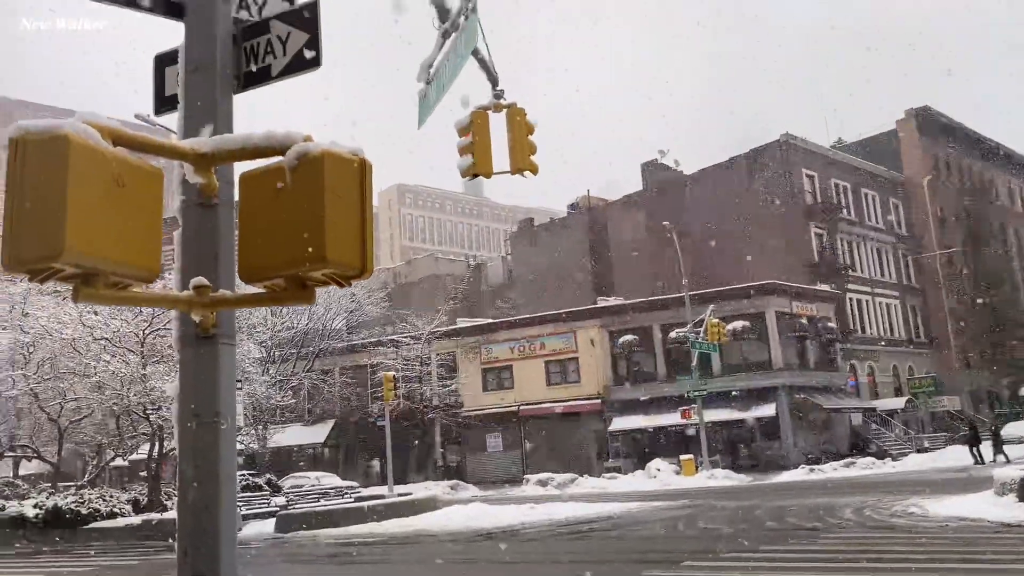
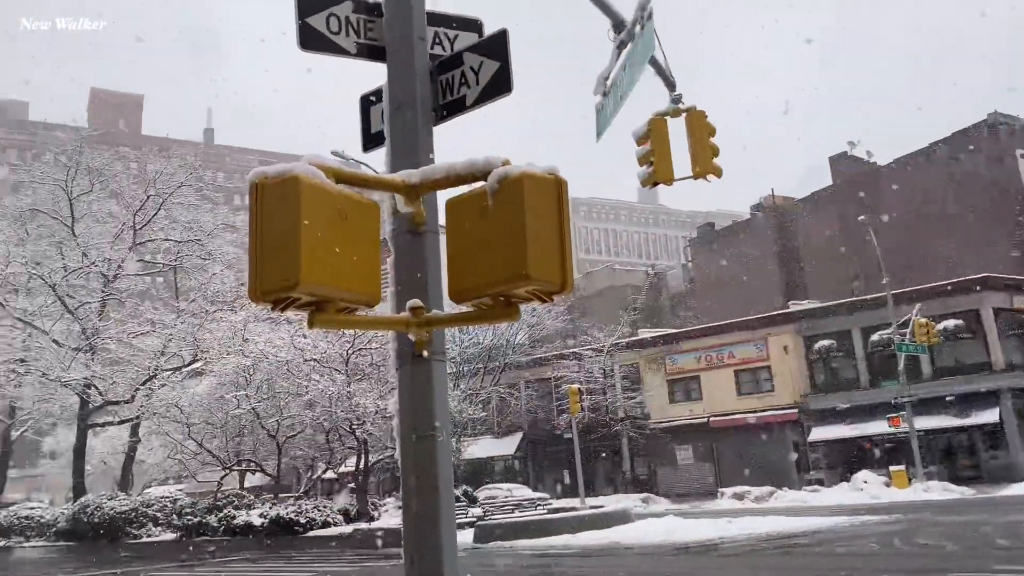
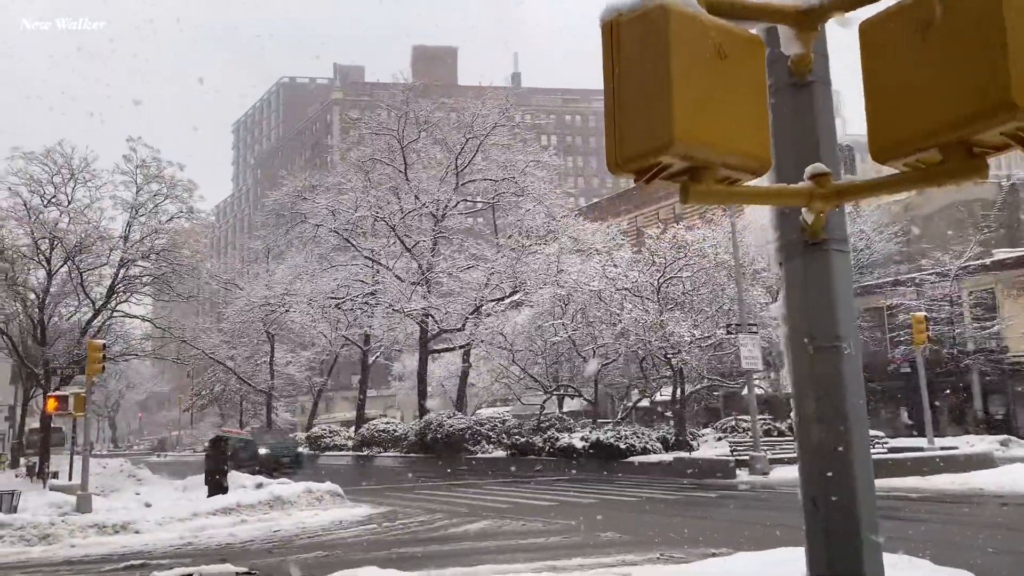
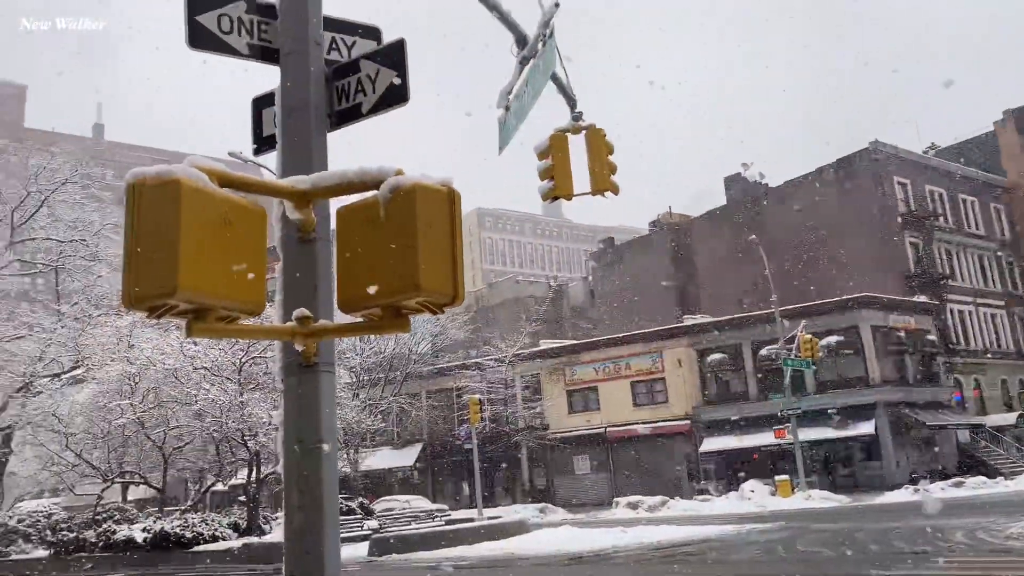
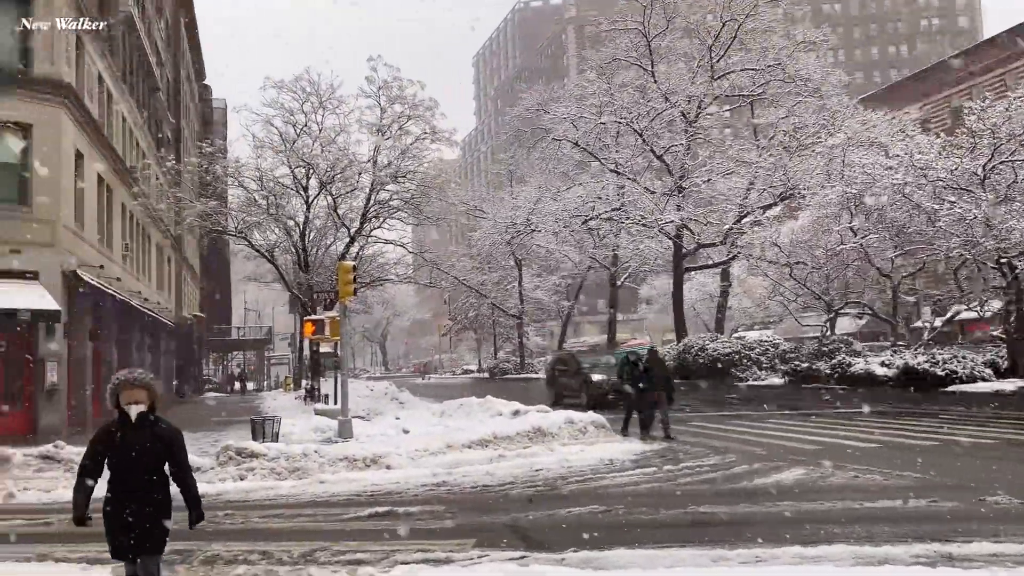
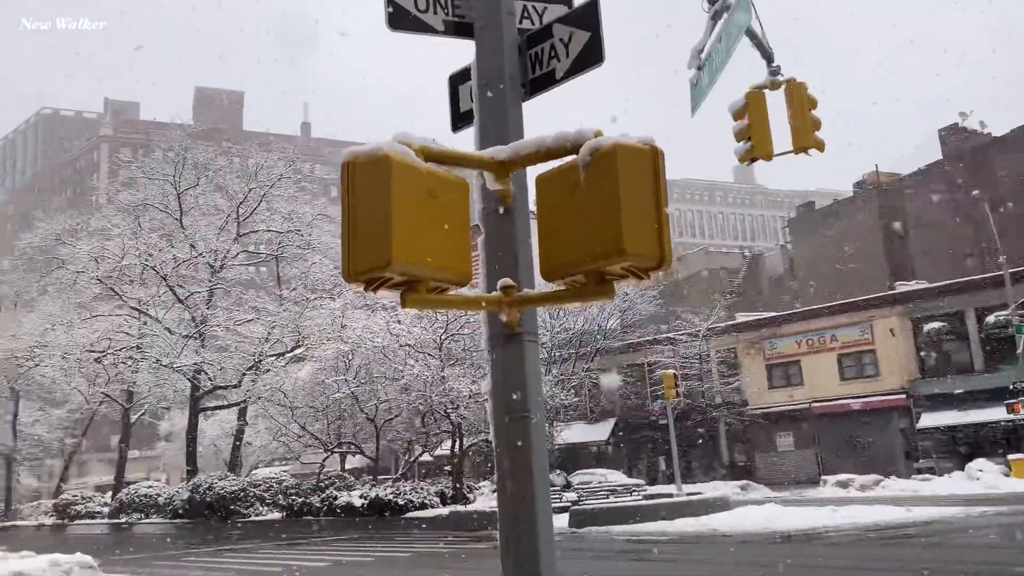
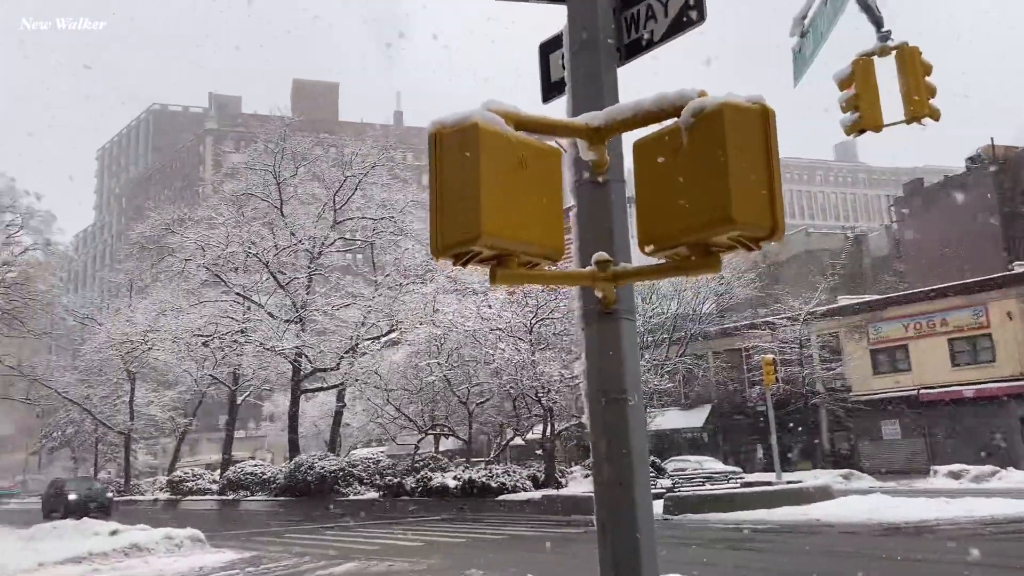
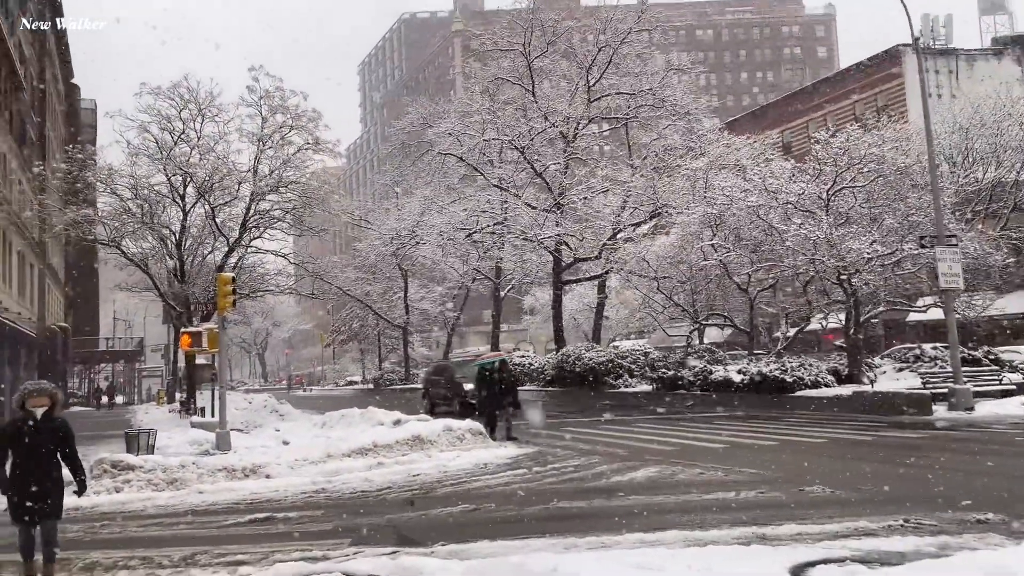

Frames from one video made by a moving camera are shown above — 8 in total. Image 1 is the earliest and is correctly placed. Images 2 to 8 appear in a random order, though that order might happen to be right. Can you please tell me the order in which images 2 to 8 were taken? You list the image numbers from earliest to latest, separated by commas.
4, 2, 6, 7, 3, 8, 5
